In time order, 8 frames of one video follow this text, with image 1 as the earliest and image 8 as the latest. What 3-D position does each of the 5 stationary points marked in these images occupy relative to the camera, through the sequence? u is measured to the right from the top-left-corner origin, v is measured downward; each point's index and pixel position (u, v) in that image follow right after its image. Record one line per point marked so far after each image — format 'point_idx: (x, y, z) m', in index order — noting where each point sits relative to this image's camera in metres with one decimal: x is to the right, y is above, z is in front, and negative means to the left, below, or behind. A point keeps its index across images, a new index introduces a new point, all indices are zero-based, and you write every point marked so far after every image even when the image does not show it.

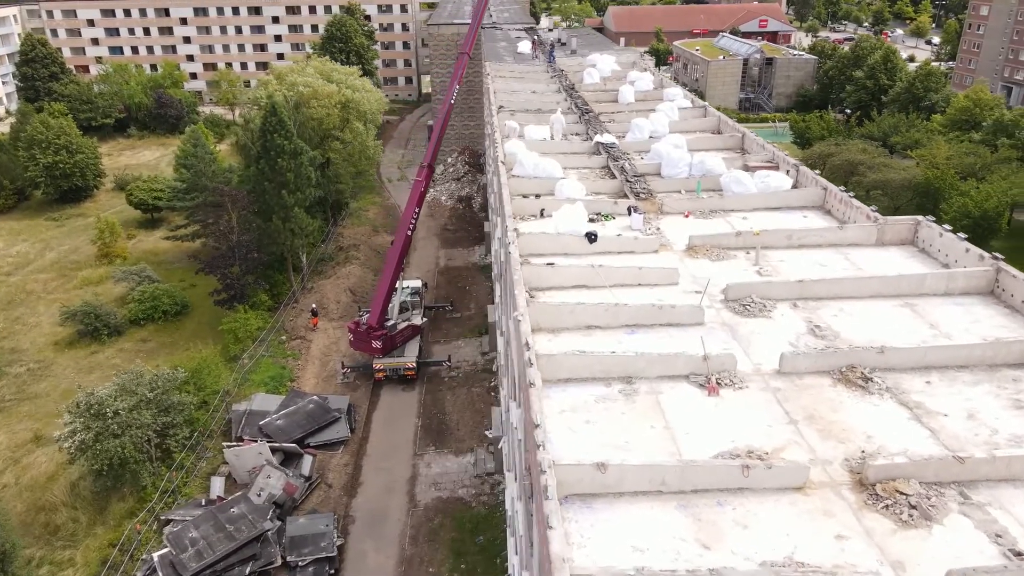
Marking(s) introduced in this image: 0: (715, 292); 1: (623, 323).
0: (+4.0, -0.1, +14.5) m
1: (+1.9, -0.6, +13.0) m
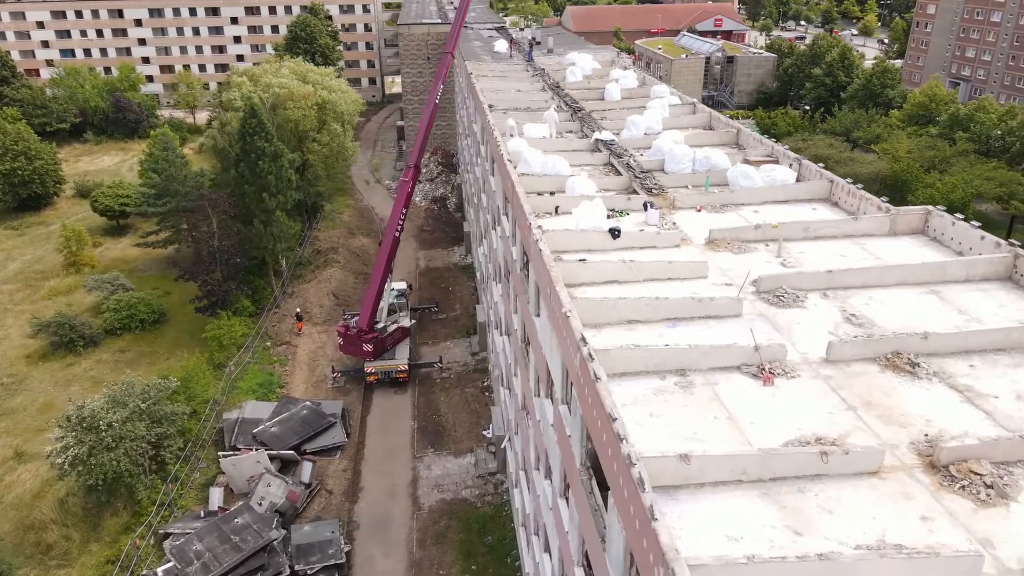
0: (+4.6, +0.1, +14.7) m
1: (+2.7, -0.5, +13.1) m
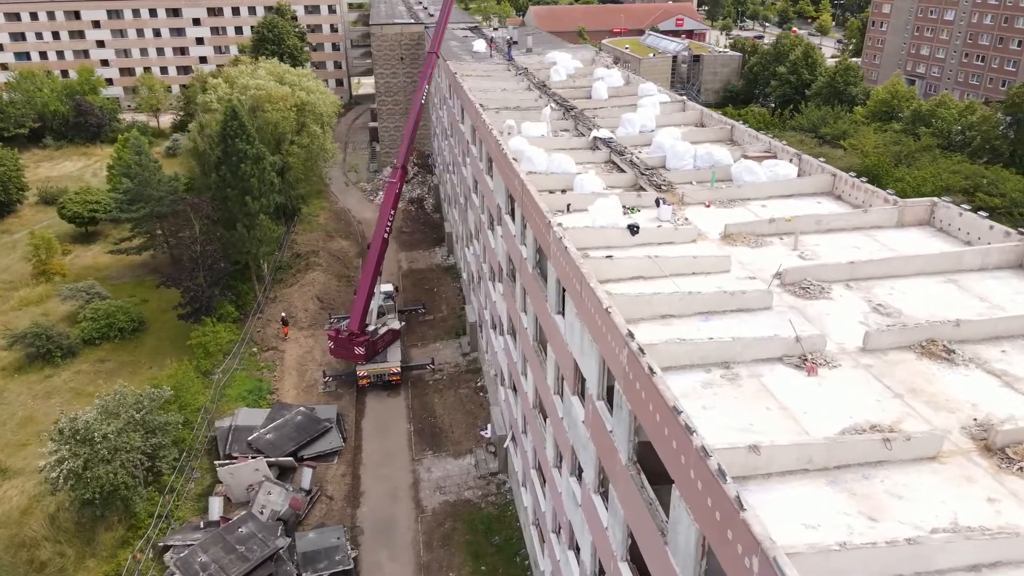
0: (+5.2, +0.2, +14.9) m
1: (+3.3, -0.4, +13.2) m
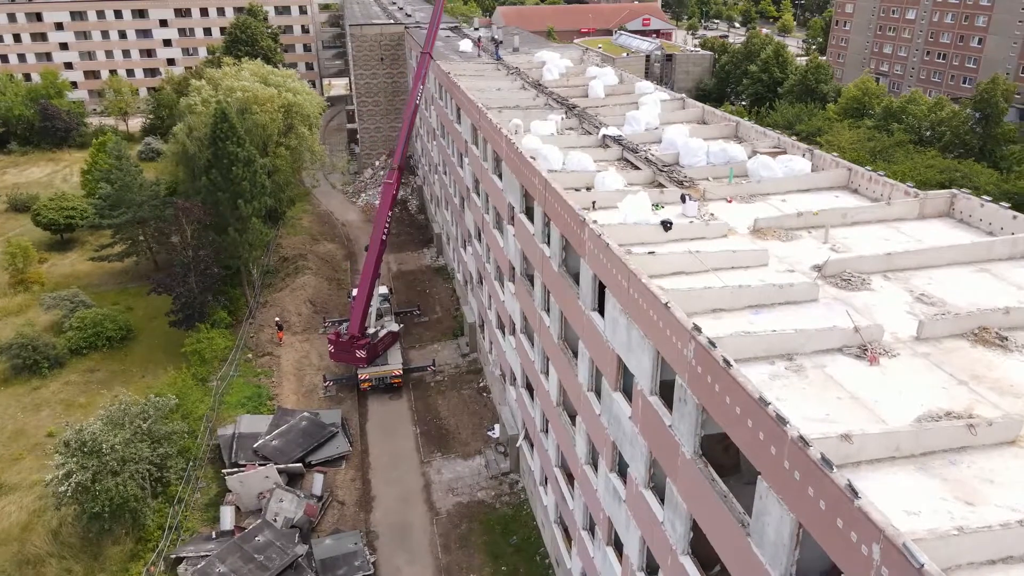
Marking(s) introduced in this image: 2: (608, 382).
0: (+6.1, +0.4, +15.1) m
1: (+4.3, -0.3, +13.3) m
2: (+2.1, -2.1, +16.0) m
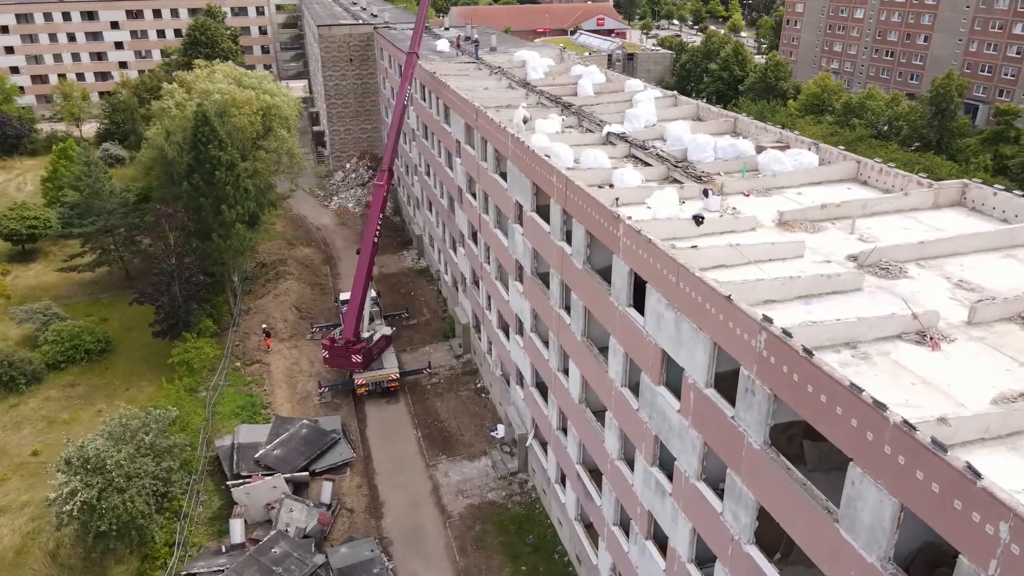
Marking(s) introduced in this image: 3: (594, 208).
0: (+6.9, +0.6, +15.4) m
1: (+5.3, -0.1, +13.5) m
2: (+3.0, -1.9, +16.1) m
3: (+2.0, +1.9, +17.9) m
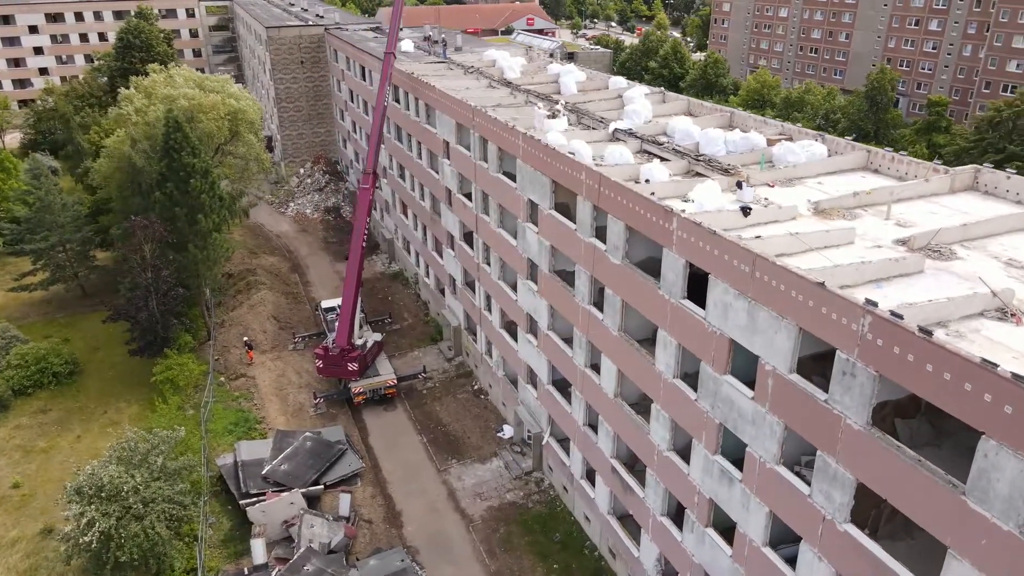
0: (+8.3, +0.9, +16.0) m
1: (+6.9, +0.2, +14.0) m
2: (+4.4, -1.7, +16.3) m
3: (+3.1, +2.1, +18.1) m
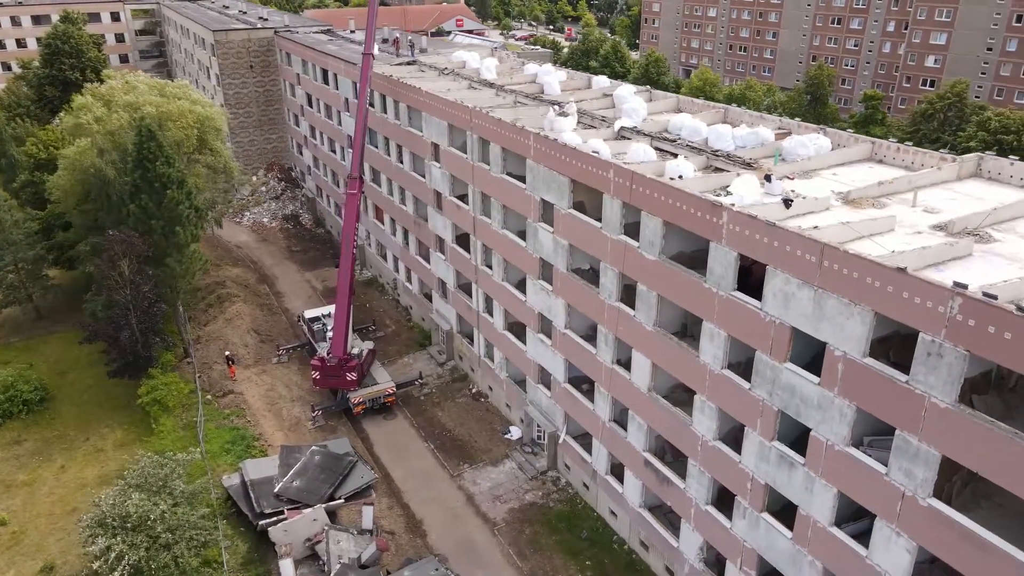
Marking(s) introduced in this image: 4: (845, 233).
0: (+9.6, +1.3, +16.8) m
1: (+8.4, +0.5, +14.6) m
2: (+5.9, -1.5, +16.8) m
3: (+4.2, +2.2, +18.4) m
4: (+7.3, +1.2, +15.9) m
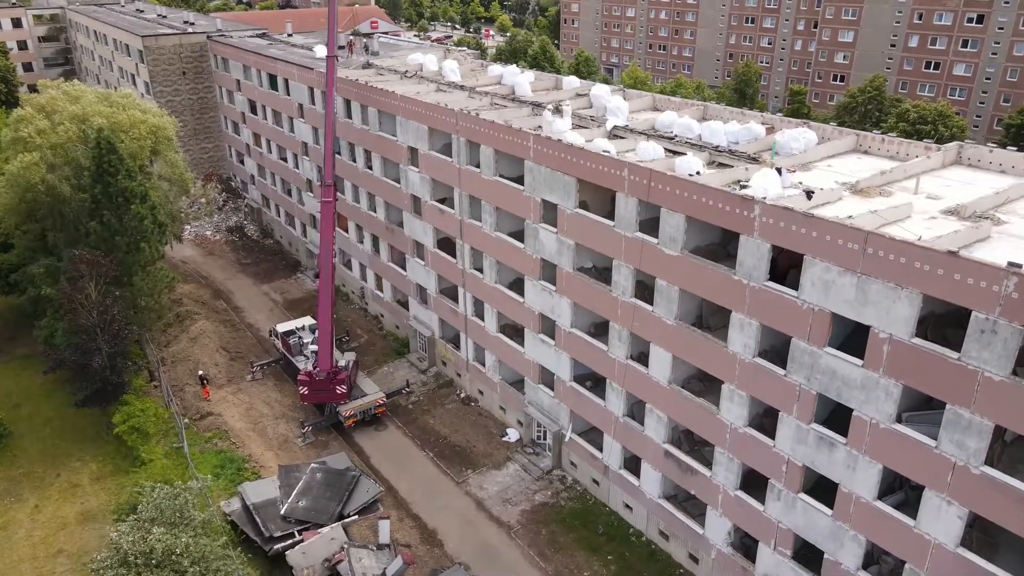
0: (+10.6, +1.8, +17.9) m
1: (+9.7, +0.9, +15.6) m
2: (+7.0, -1.3, +17.4) m
3: (+5.0, +2.4, +18.8) m
4: (+8.3, +1.5, +16.8) m
